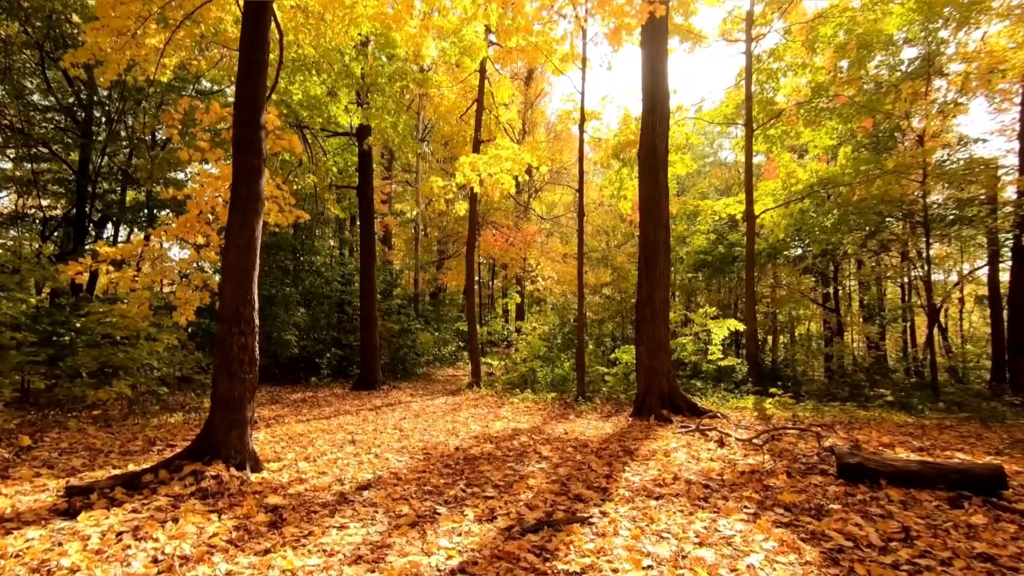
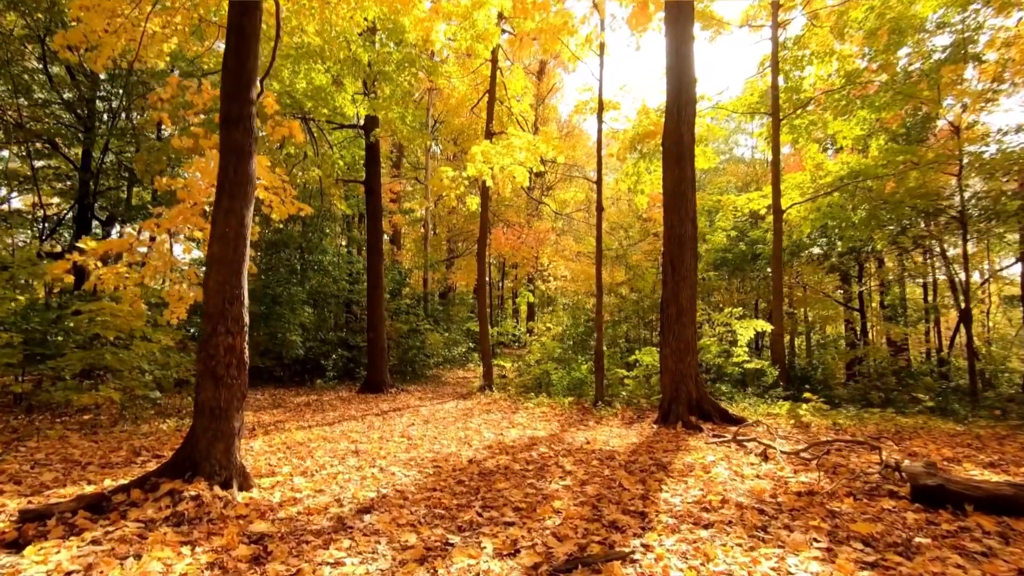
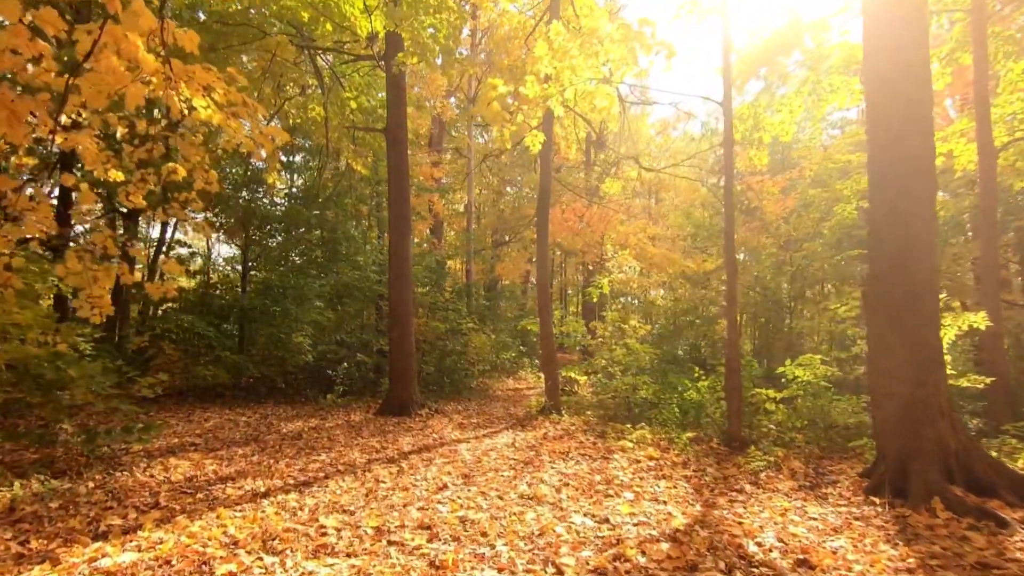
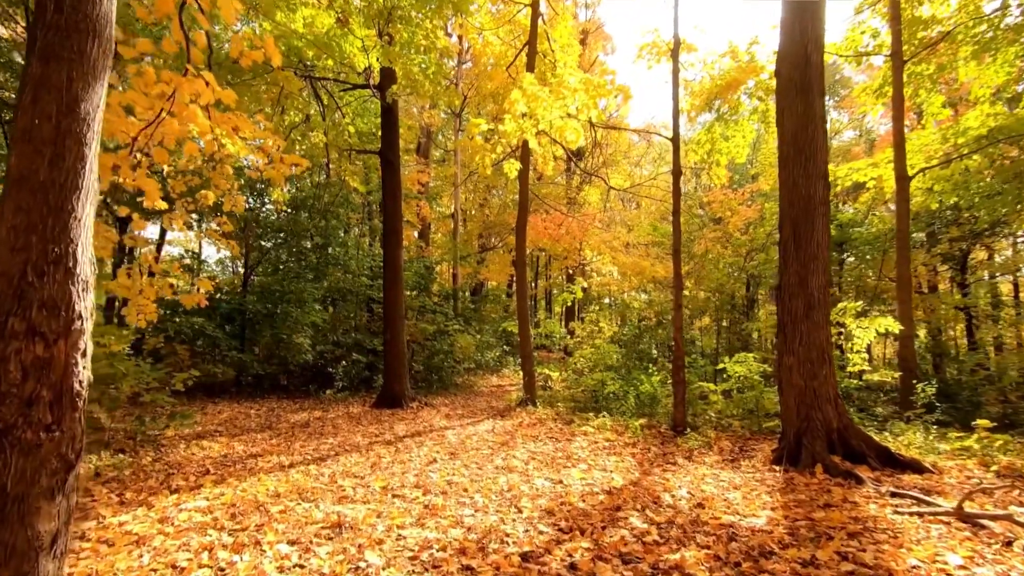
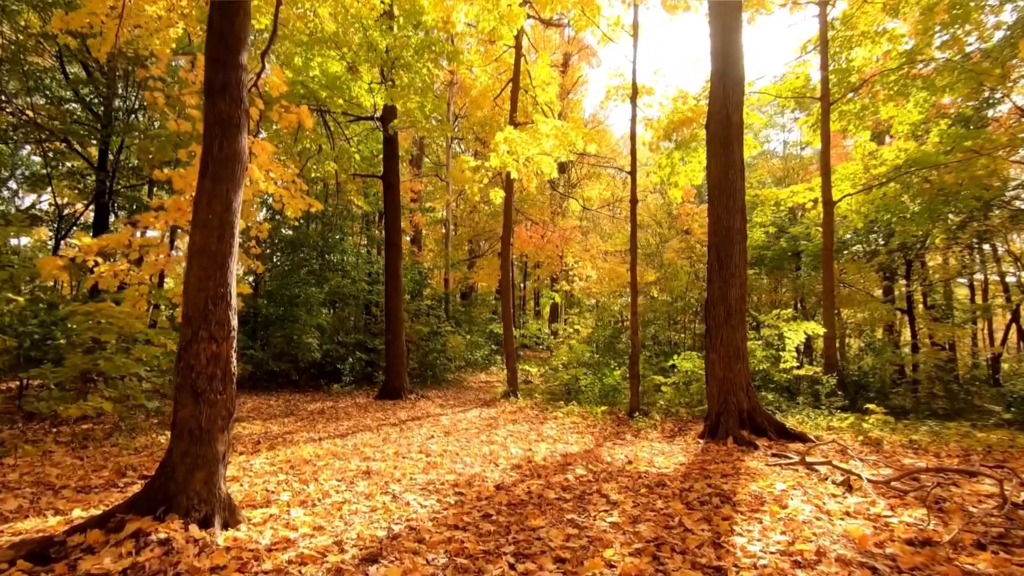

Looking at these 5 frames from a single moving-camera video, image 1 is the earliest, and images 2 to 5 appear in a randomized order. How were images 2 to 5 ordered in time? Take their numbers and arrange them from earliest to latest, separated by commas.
2, 5, 4, 3
